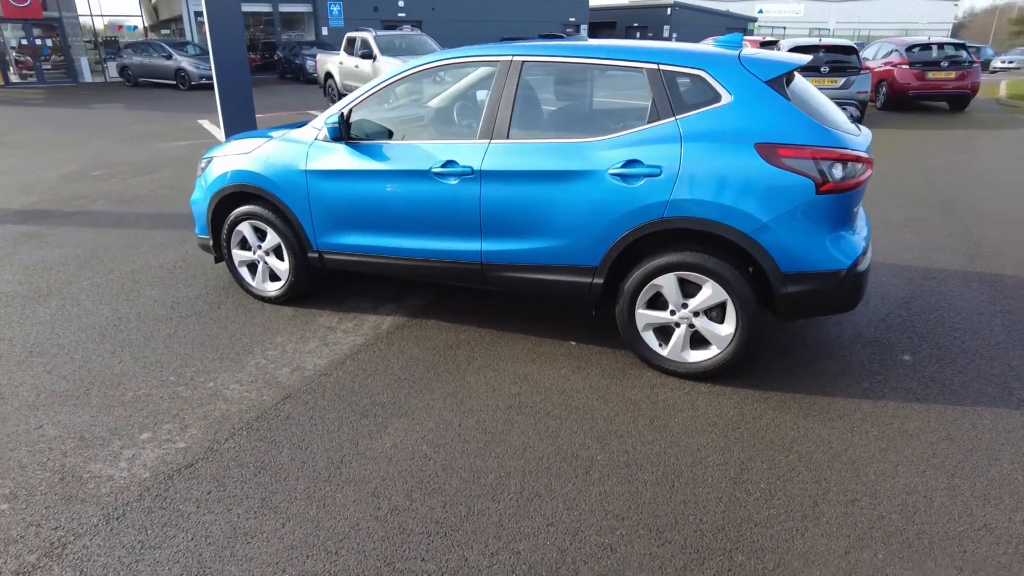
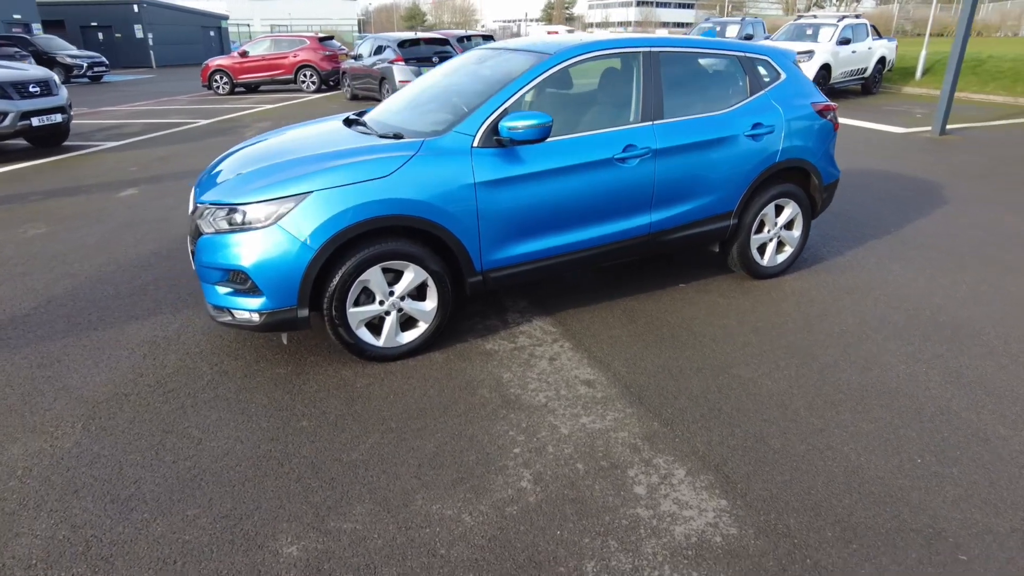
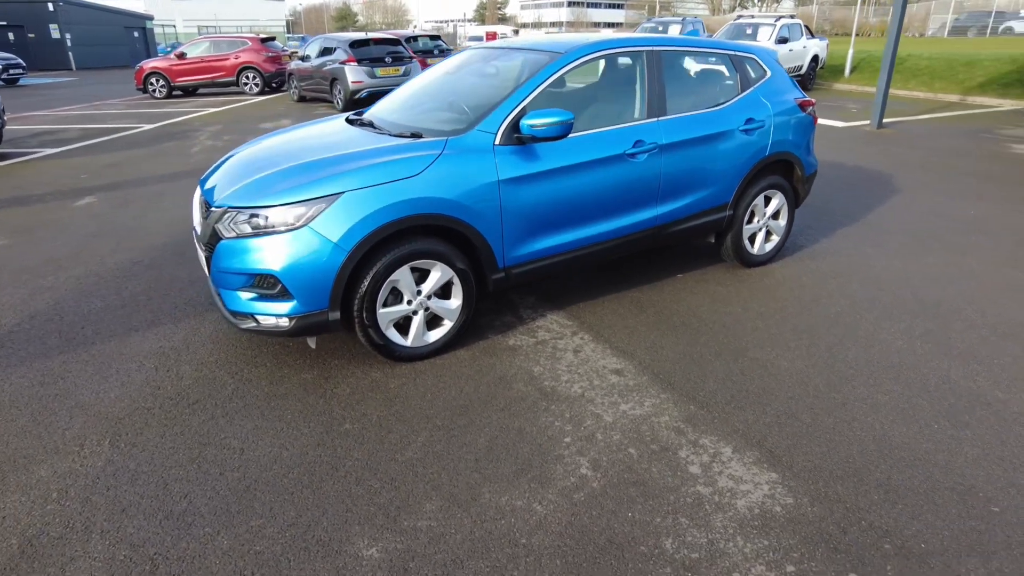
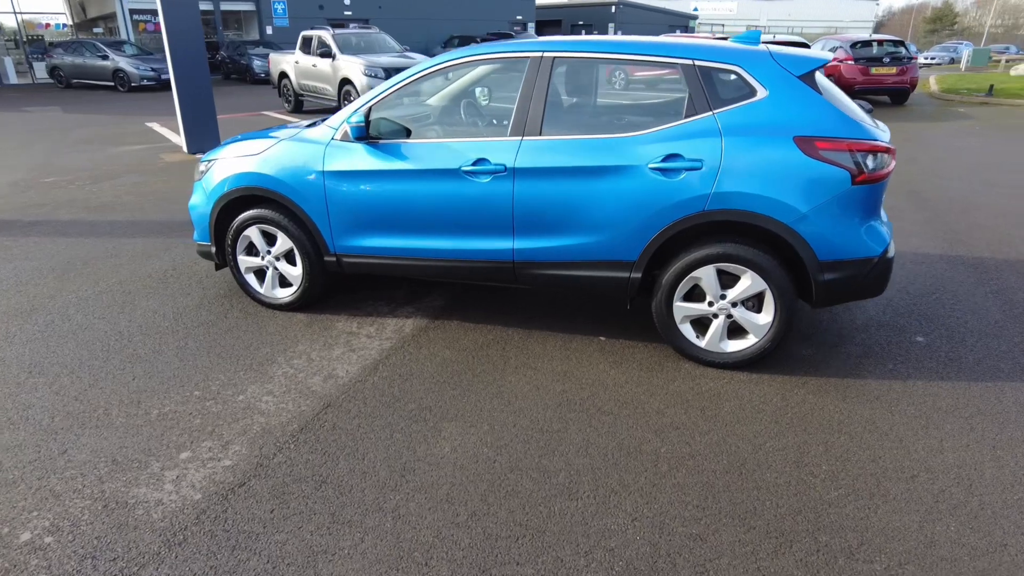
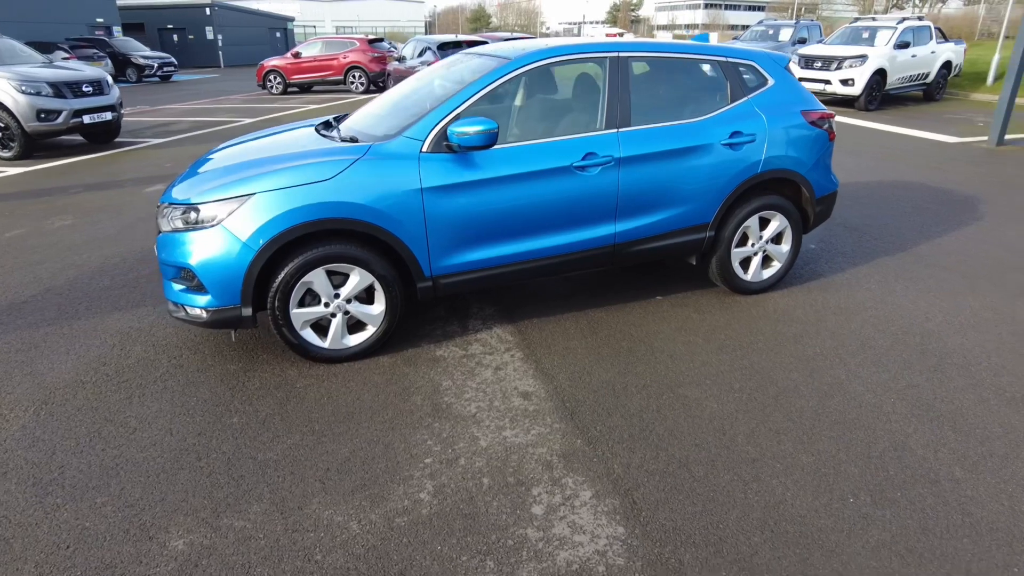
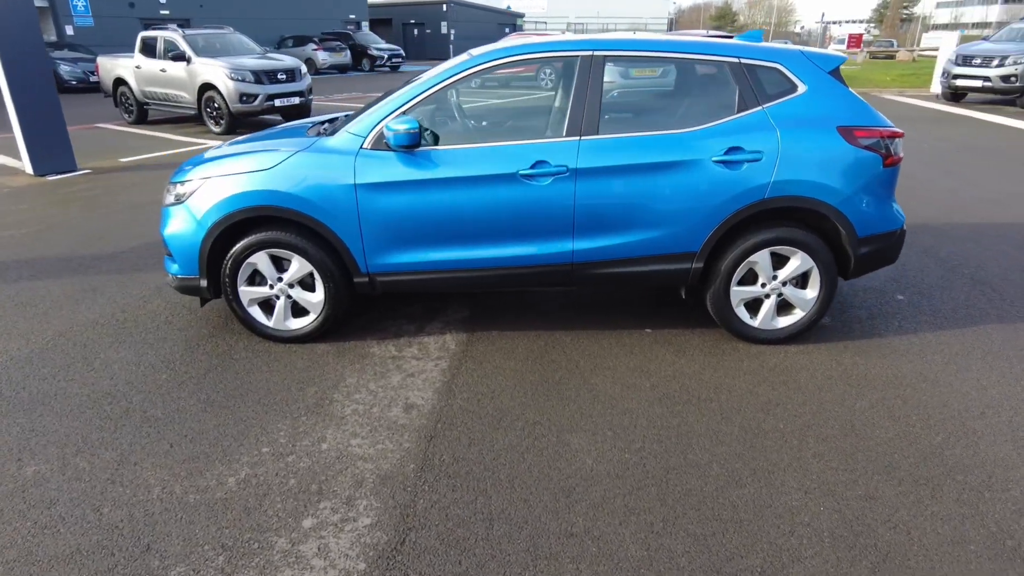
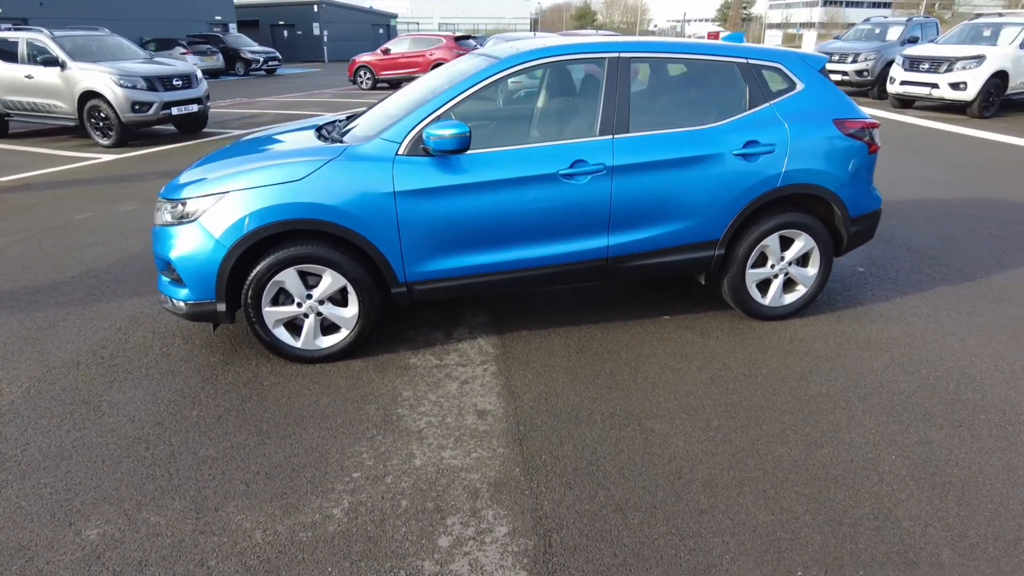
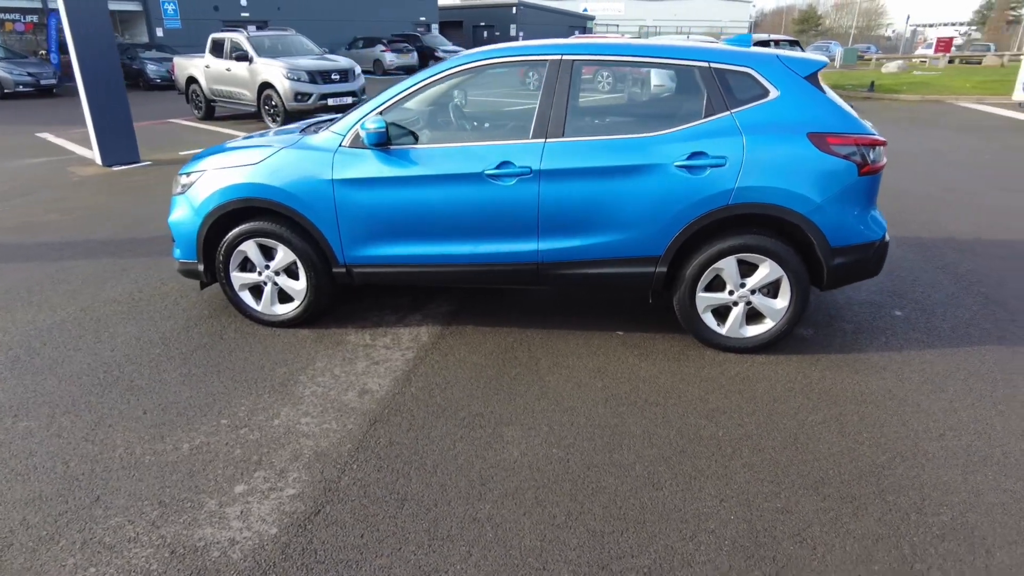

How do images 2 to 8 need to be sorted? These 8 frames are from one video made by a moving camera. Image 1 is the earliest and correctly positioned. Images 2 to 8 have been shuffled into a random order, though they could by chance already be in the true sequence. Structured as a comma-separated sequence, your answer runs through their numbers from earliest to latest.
4, 8, 6, 7, 5, 2, 3
